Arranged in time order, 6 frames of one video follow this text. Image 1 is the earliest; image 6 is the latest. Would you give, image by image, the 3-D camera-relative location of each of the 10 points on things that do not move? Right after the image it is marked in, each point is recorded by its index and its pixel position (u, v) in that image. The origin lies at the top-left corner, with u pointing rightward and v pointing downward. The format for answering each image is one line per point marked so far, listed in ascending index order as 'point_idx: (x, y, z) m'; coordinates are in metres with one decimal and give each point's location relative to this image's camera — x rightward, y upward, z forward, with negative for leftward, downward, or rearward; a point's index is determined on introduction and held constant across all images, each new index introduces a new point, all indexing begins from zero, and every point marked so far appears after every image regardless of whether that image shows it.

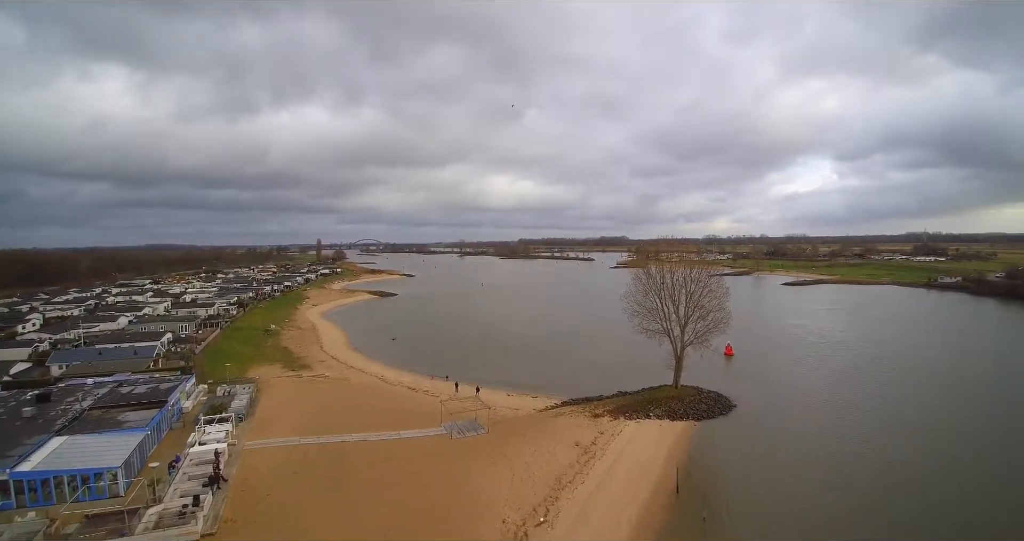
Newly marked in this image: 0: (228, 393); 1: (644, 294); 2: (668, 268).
0: (-10.0, -4.3, +16.4) m
1: (+5.0, -0.9, +17.5) m
2: (+5.9, +0.1, +17.0) m
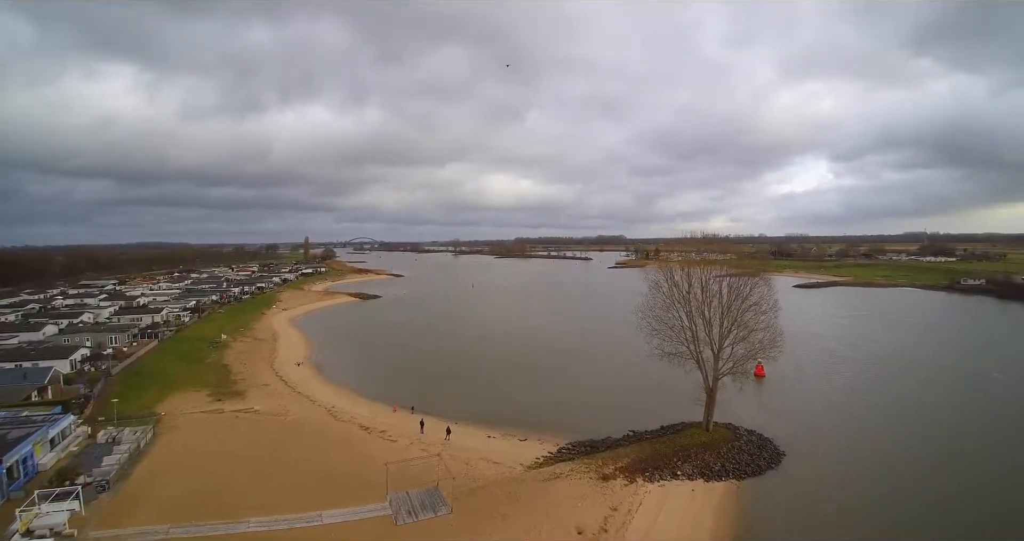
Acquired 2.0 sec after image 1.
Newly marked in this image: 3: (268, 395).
0: (-10.5, -4.5, +12.3) m
1: (+4.5, -1.1, +13.5) m
2: (+5.4, -0.1, +13.0) m
3: (-8.7, -4.5, +16.6) m
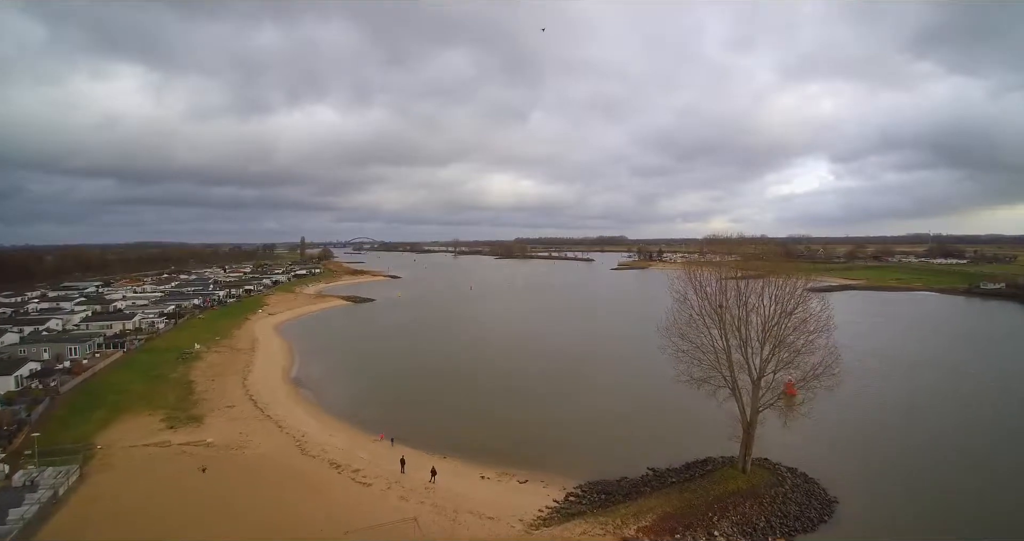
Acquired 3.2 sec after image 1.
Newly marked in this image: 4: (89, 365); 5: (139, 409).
0: (-10.5, -4.7, +10.2) m
1: (+4.5, -1.3, +11.4) m
2: (+5.4, -0.4, +10.8) m
3: (-8.8, -4.7, +14.5) m
4: (-17.4, -3.9, +19.3) m
5: (-12.3, -4.5, +15.3) m
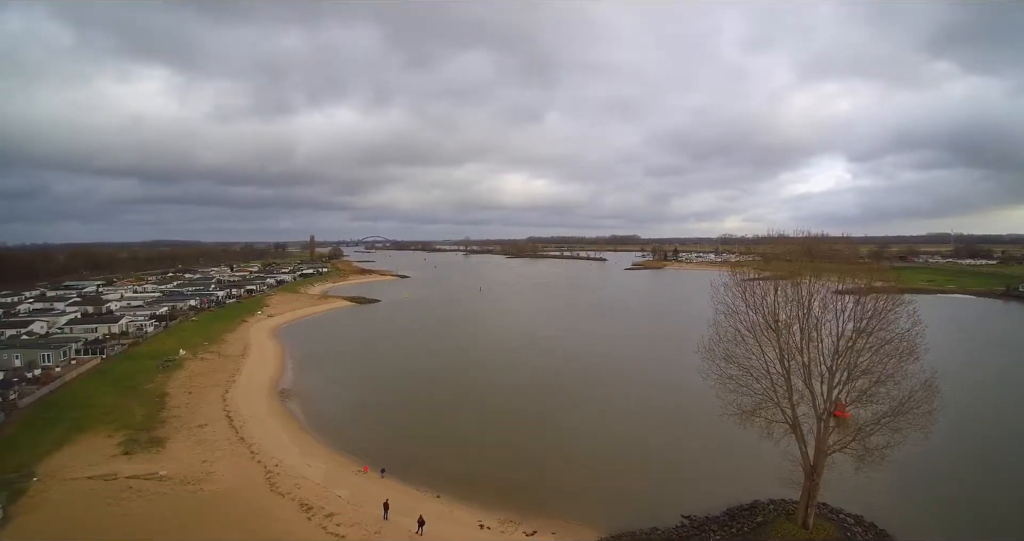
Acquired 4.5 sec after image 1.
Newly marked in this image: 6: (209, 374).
0: (-10.5, -4.7, +8.4) m
1: (+4.6, -1.5, +9.2) m
2: (+5.5, -0.5, +8.7) m
3: (-8.6, -4.8, +12.7) m
4: (-17.1, -3.9, +17.7) m
5: (-12.1, -4.6, +13.6) m
6: (-12.5, -4.3, +19.2) m
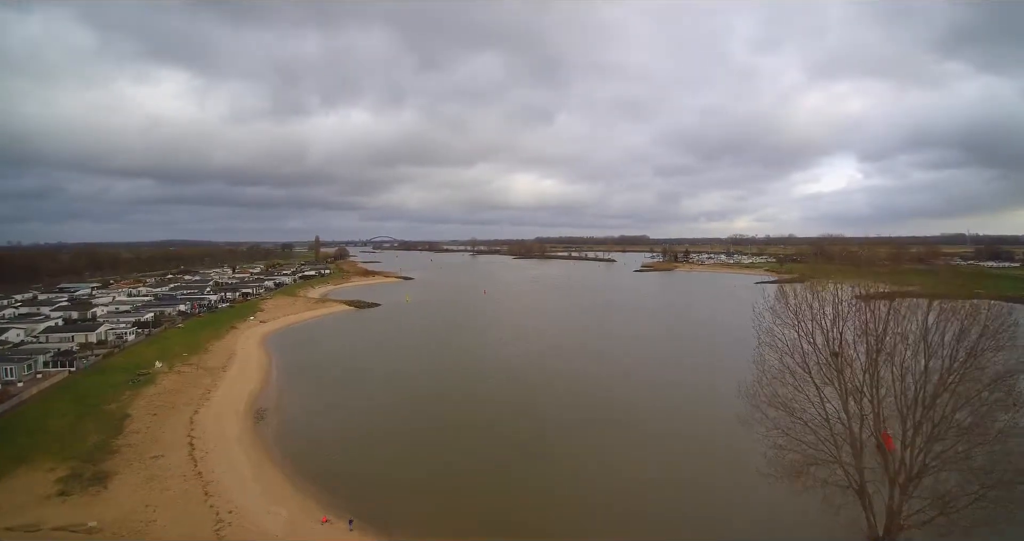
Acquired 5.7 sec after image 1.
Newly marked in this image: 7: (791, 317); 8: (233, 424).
0: (-10.7, -5.0, +6.8) m
1: (+4.4, -1.8, +7.4) m
2: (+5.3, -0.8, +6.8) m
3: (-8.7, -5.0, +11.1) m
4: (-17.1, -4.2, +16.2) m
5: (-12.1, -4.8, +12.1) m
6: (-12.5, -4.5, +17.7) m
7: (+4.6, -0.8, +8.0) m
8: (-9.1, -5.0, +15.3) m
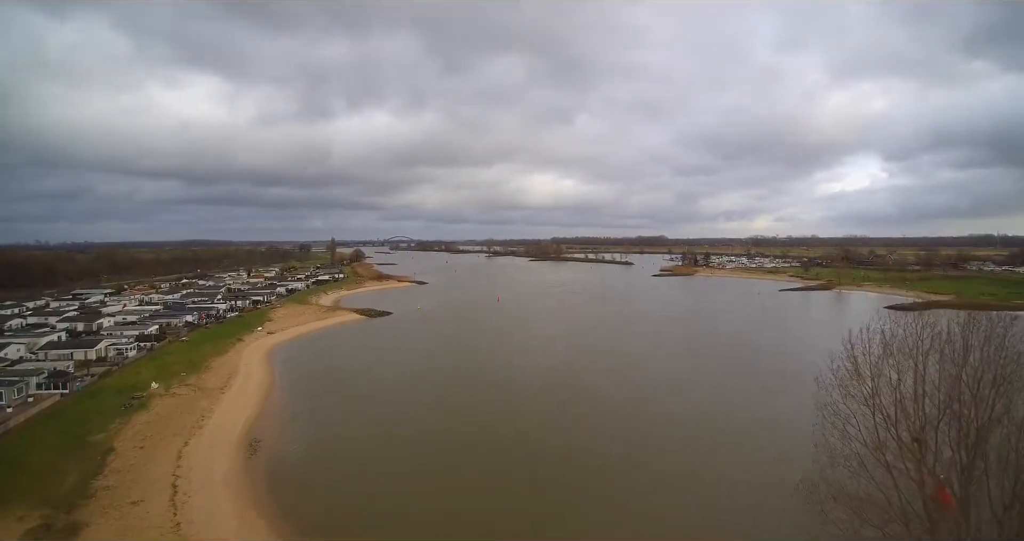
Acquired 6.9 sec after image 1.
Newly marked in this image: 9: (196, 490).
0: (-10.7, -5.7, +5.9) m
1: (+4.4, -2.6, +5.9) m
2: (+5.3, -1.6, +5.3) m
3: (-8.5, -5.8, +10.1) m
4: (-16.8, -4.9, +15.5) m
5: (-12.0, -5.6, +11.2) m
6: (-12.1, -5.3, +16.8) m
7: (+4.6, -1.6, +6.6) m
8: (-8.8, -5.8, +14.3) m
9: (-8.3, -5.8, +12.3) m
